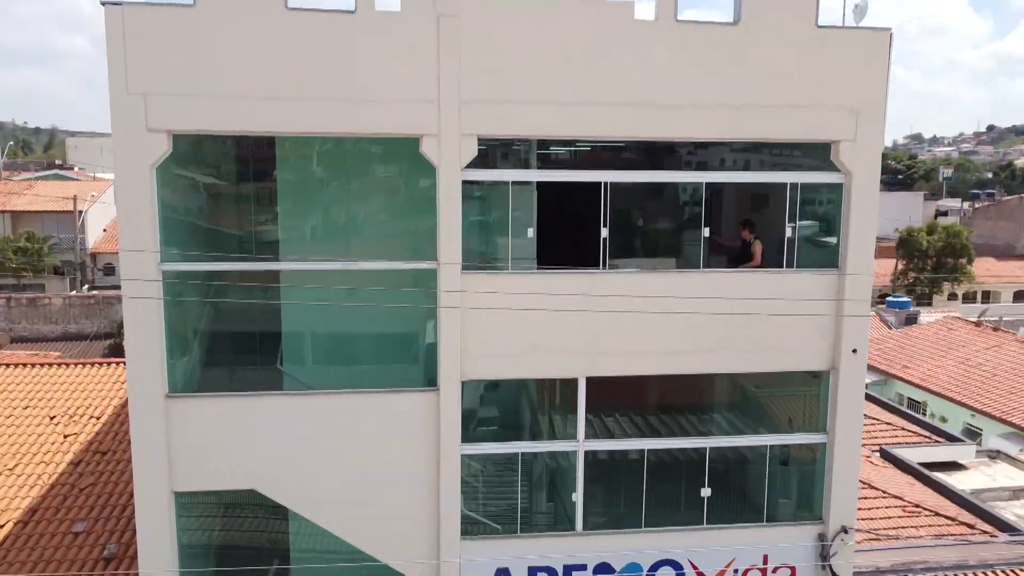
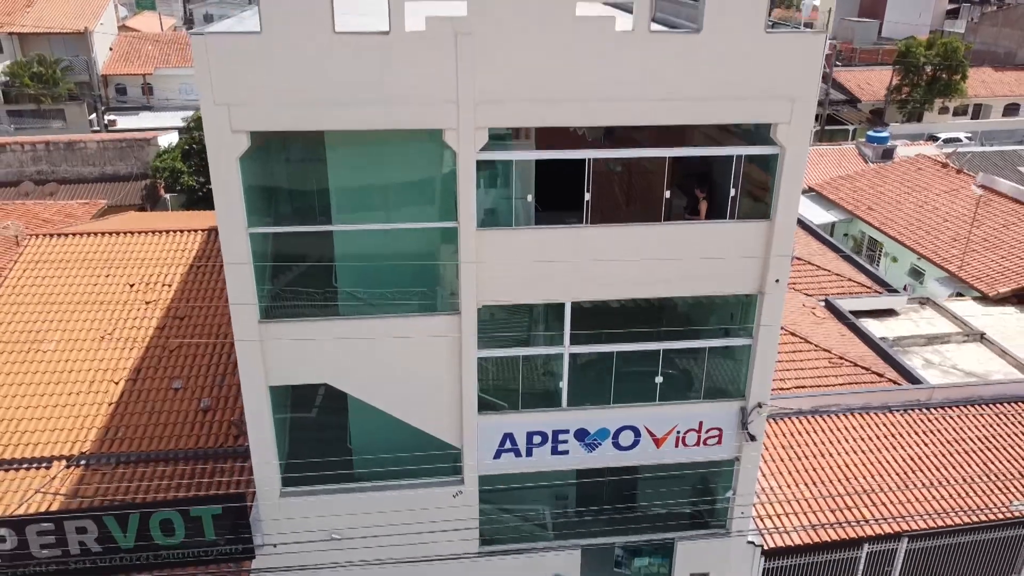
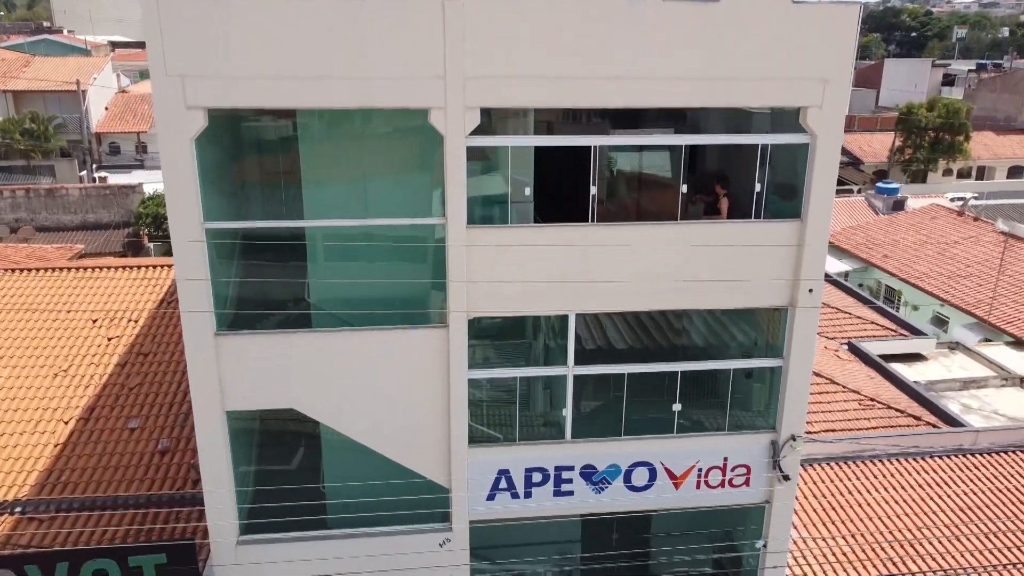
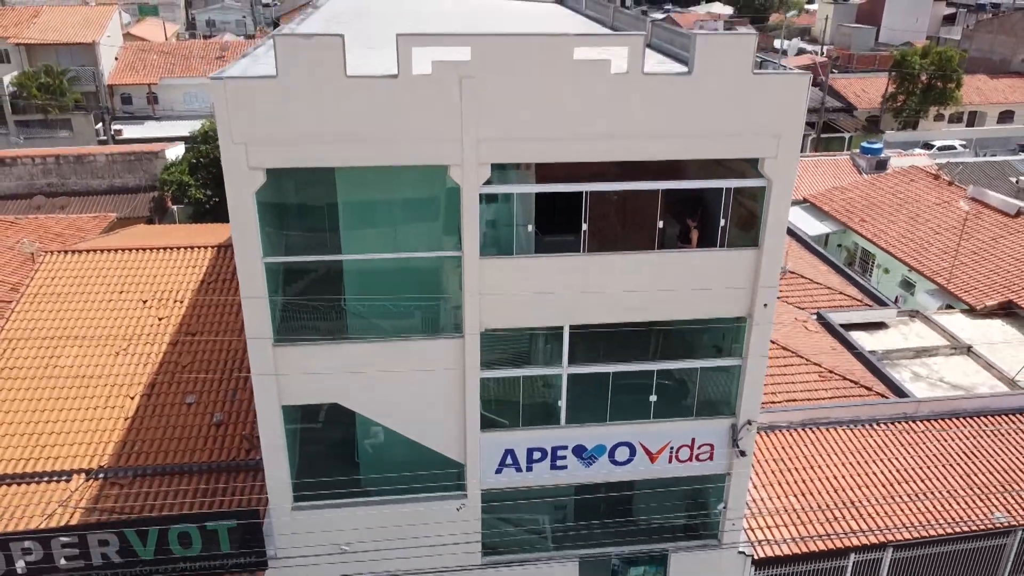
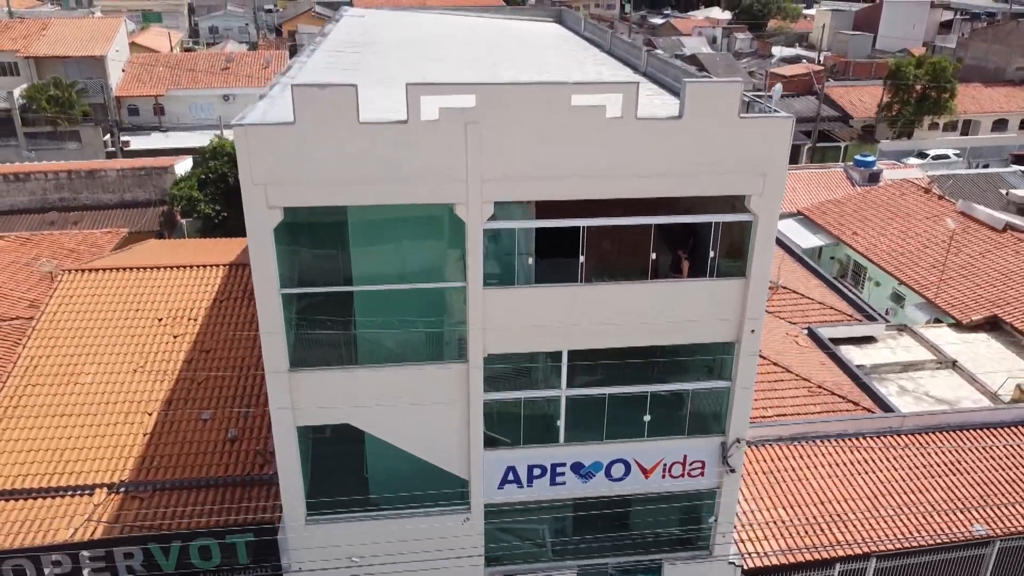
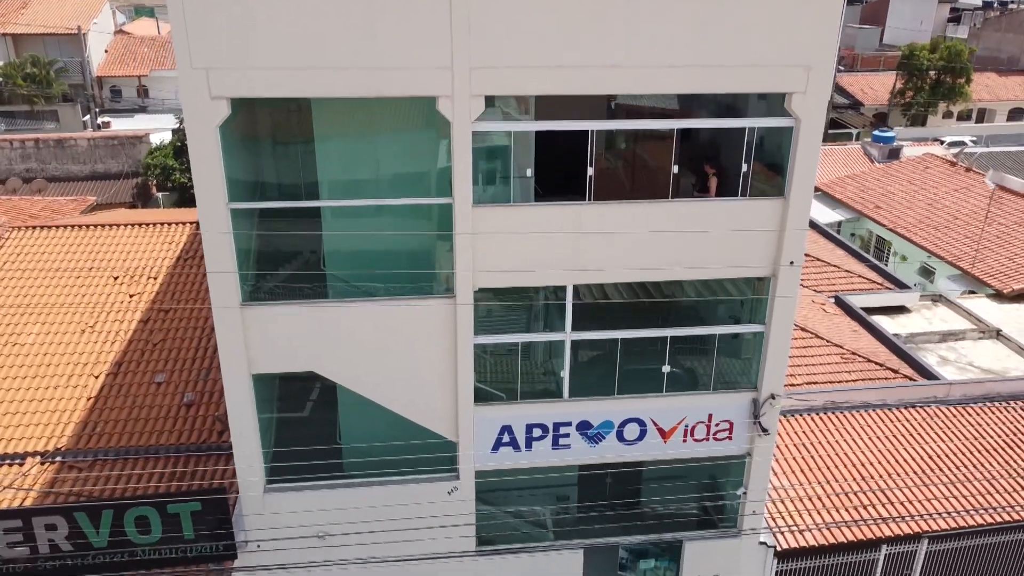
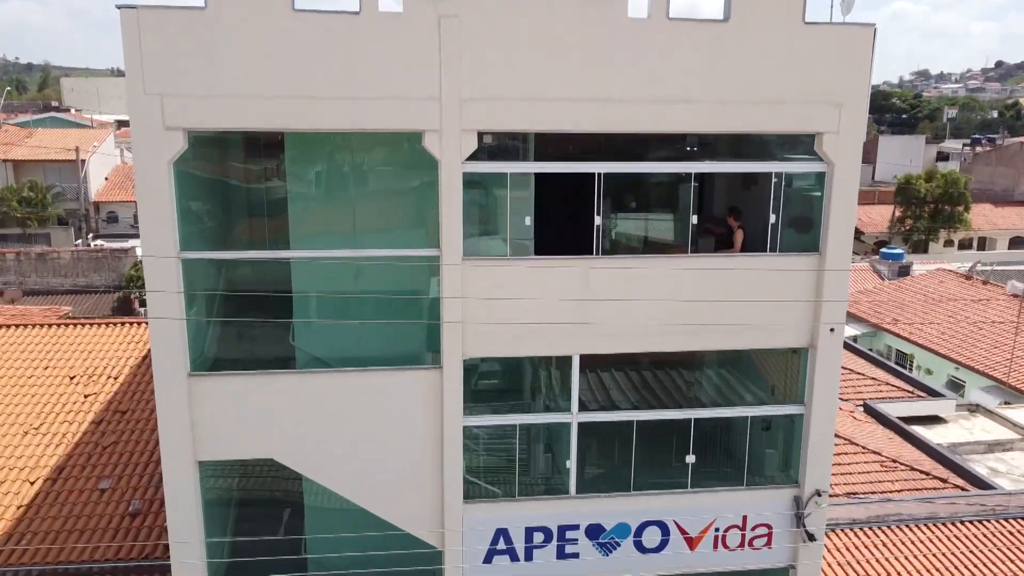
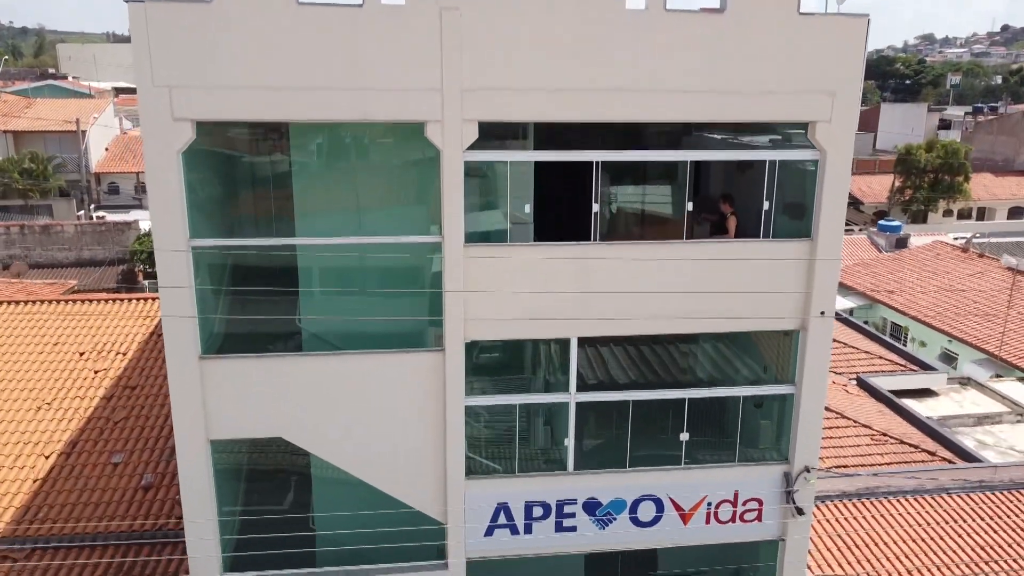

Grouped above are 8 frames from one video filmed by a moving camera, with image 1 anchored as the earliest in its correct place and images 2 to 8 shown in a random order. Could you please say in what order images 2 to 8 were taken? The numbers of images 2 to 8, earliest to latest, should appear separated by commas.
7, 8, 3, 6, 2, 4, 5
